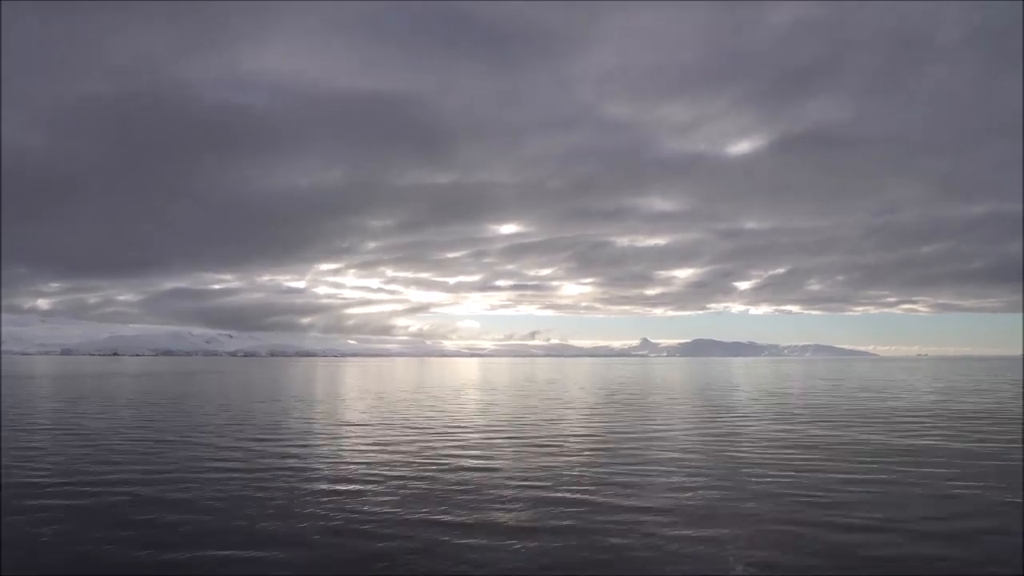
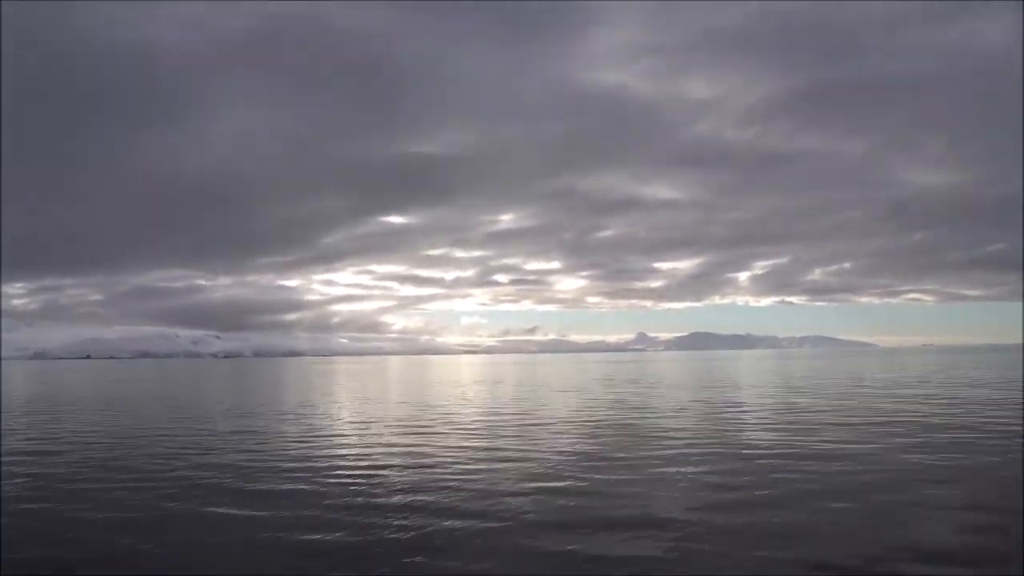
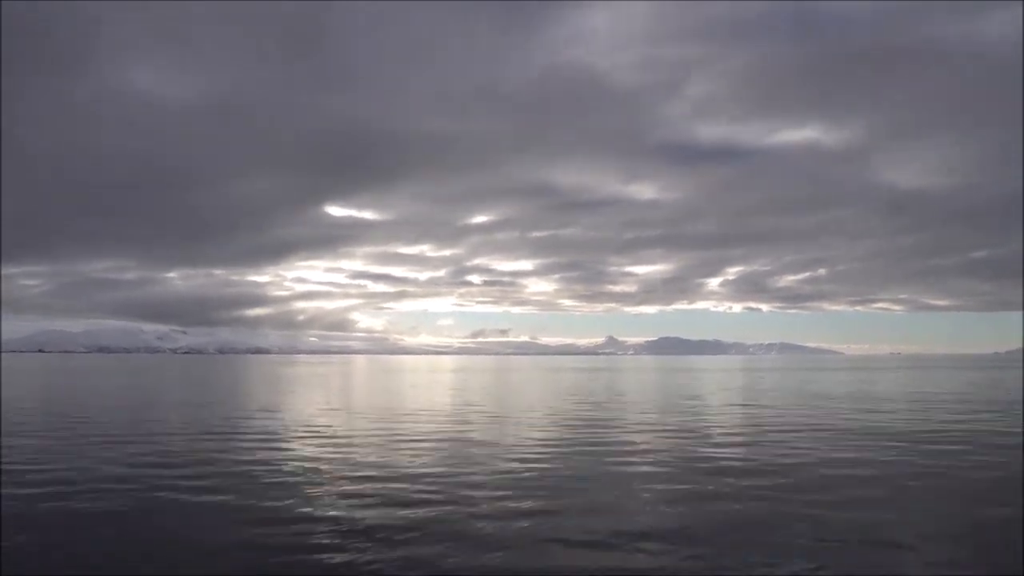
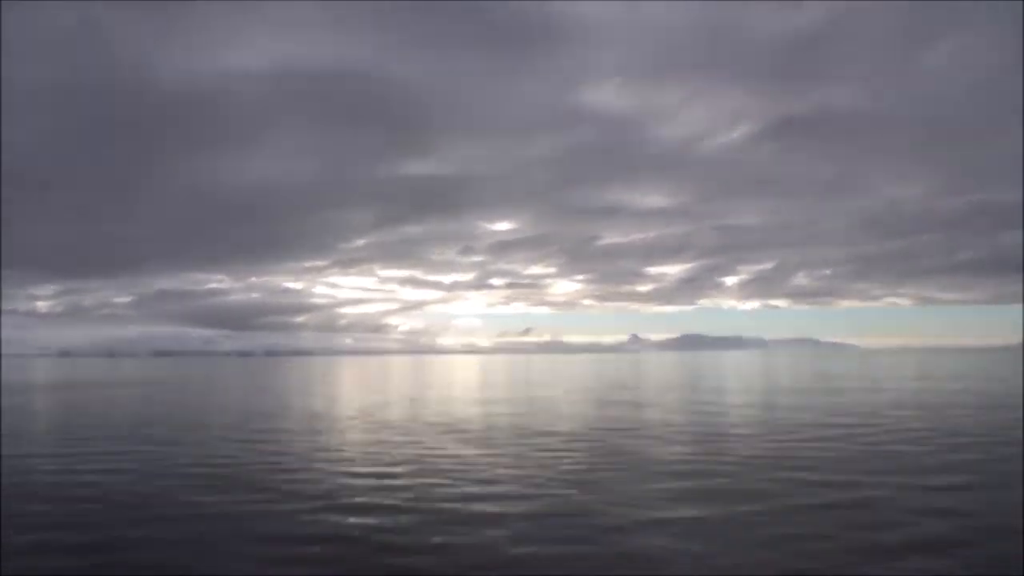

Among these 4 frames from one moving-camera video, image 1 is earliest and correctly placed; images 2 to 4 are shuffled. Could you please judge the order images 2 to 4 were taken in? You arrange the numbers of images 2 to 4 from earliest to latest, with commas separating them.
4, 2, 3
